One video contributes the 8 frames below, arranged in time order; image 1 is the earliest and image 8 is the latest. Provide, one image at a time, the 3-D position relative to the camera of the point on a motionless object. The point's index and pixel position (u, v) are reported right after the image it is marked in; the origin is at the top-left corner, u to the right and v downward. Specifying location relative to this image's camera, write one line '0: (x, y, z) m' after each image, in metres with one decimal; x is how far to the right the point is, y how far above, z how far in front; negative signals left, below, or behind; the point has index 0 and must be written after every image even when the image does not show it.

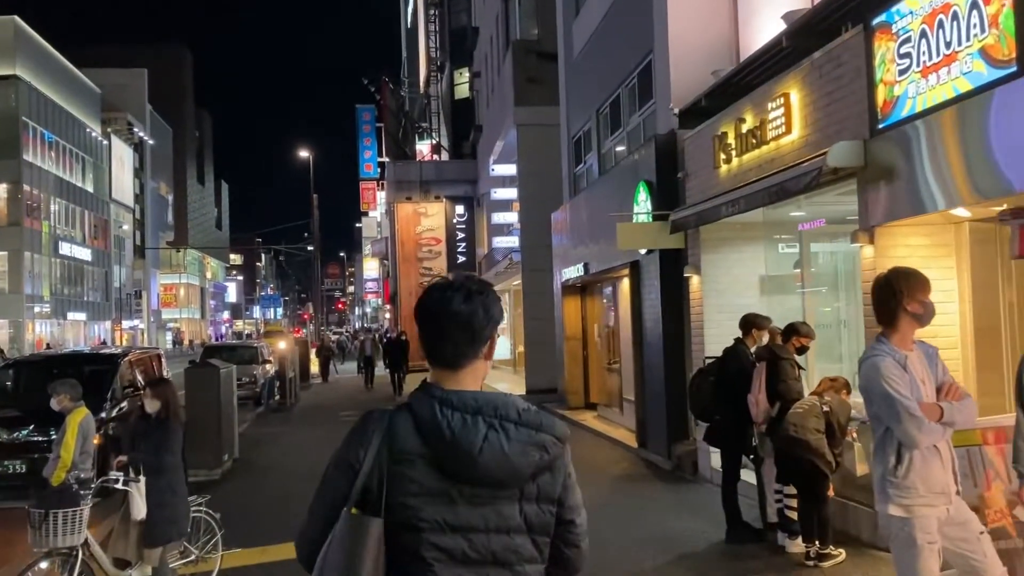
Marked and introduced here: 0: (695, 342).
0: (+2.1, -0.6, +10.7) m
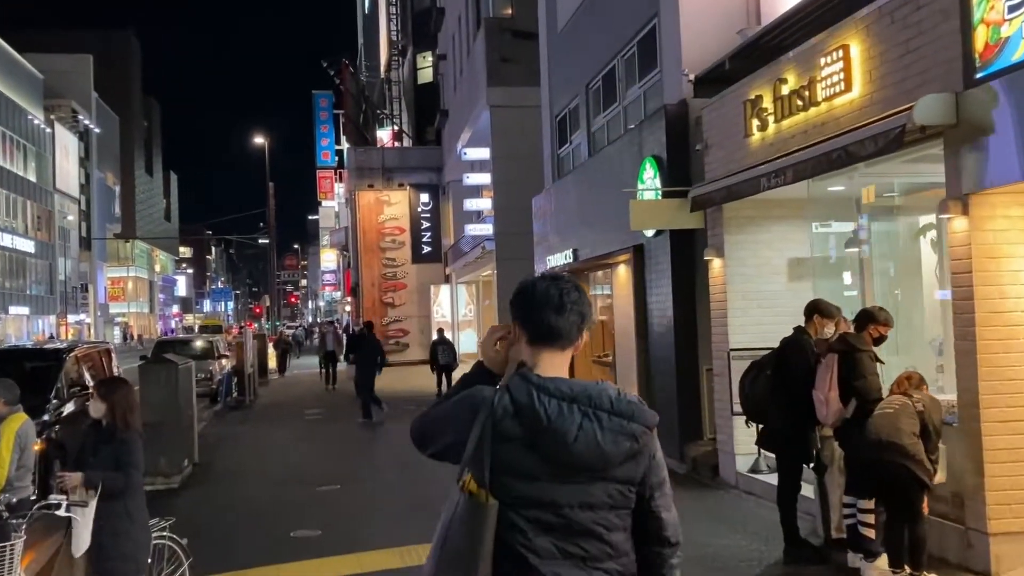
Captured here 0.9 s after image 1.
0: (+2.1, -0.5, +9.6) m
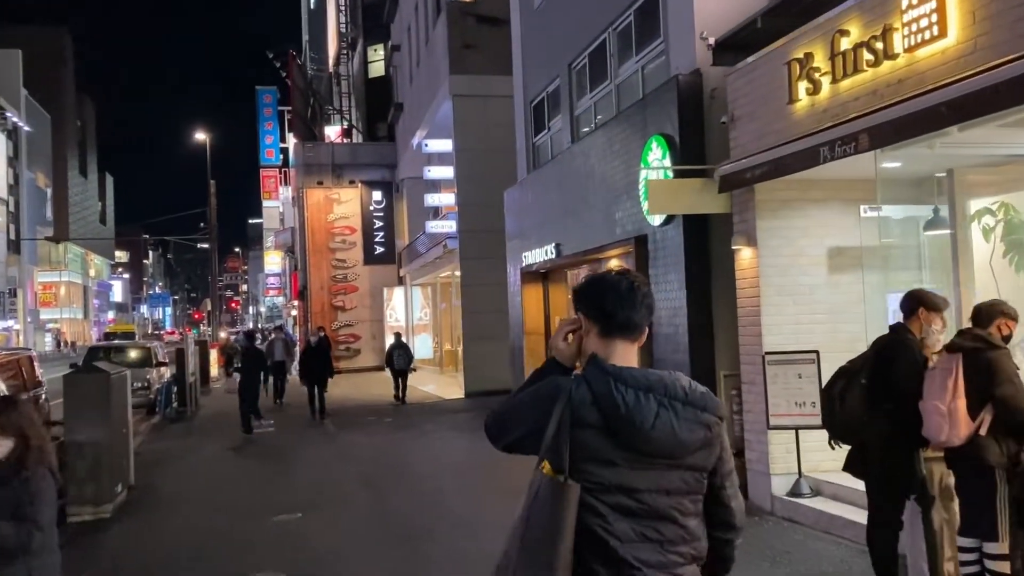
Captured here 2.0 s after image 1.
0: (+2.1, -0.4, +8.3) m
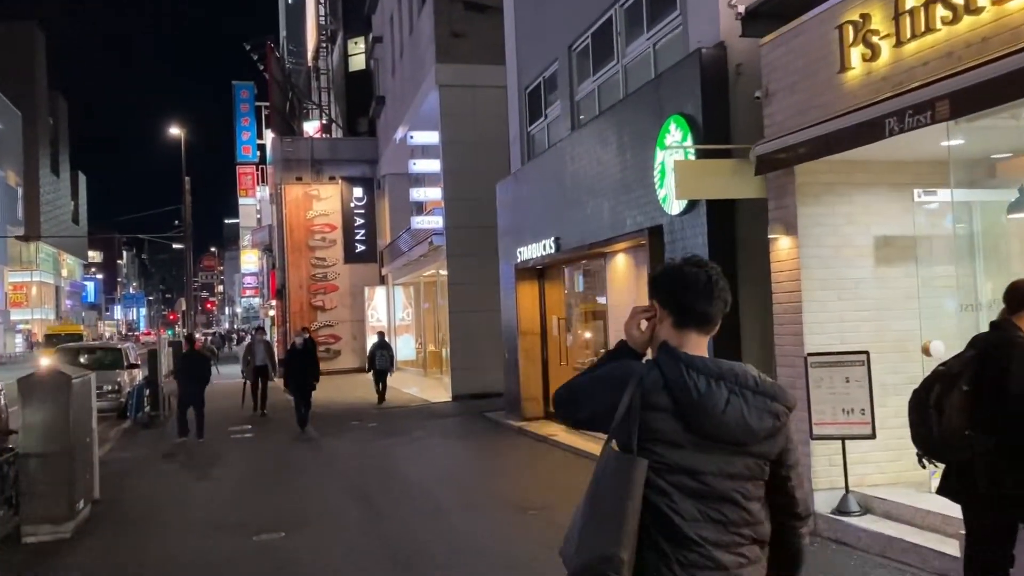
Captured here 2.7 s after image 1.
0: (+2.2, -0.4, +7.5) m
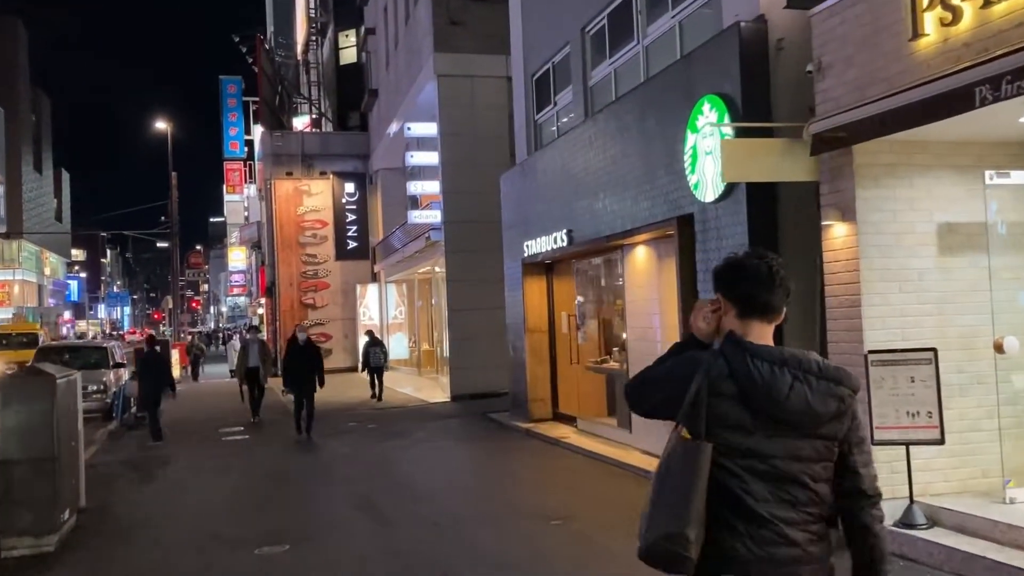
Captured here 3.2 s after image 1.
0: (+2.4, -0.3, +6.8) m
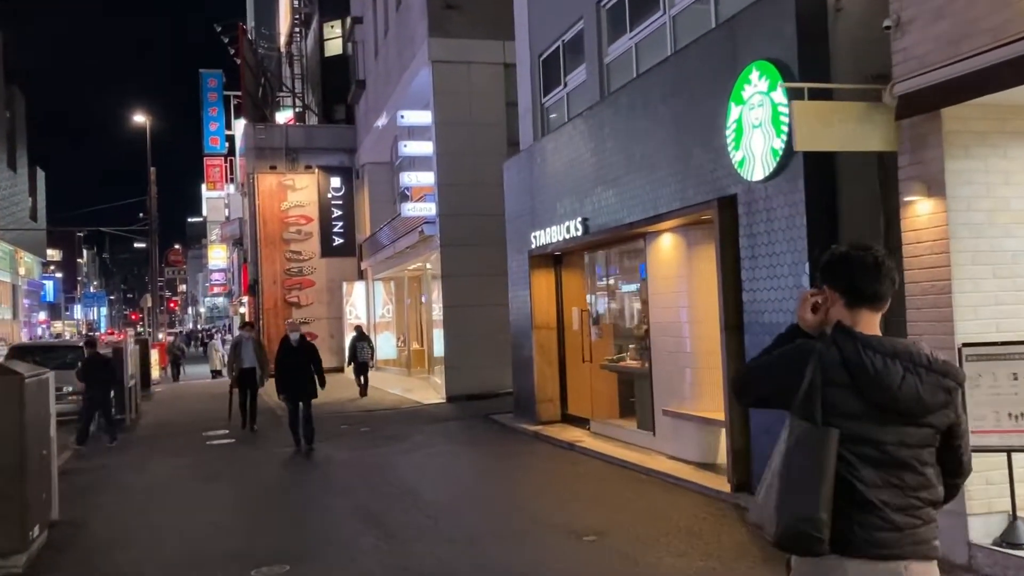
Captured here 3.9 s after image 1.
0: (+2.6, -0.2, +6.0) m
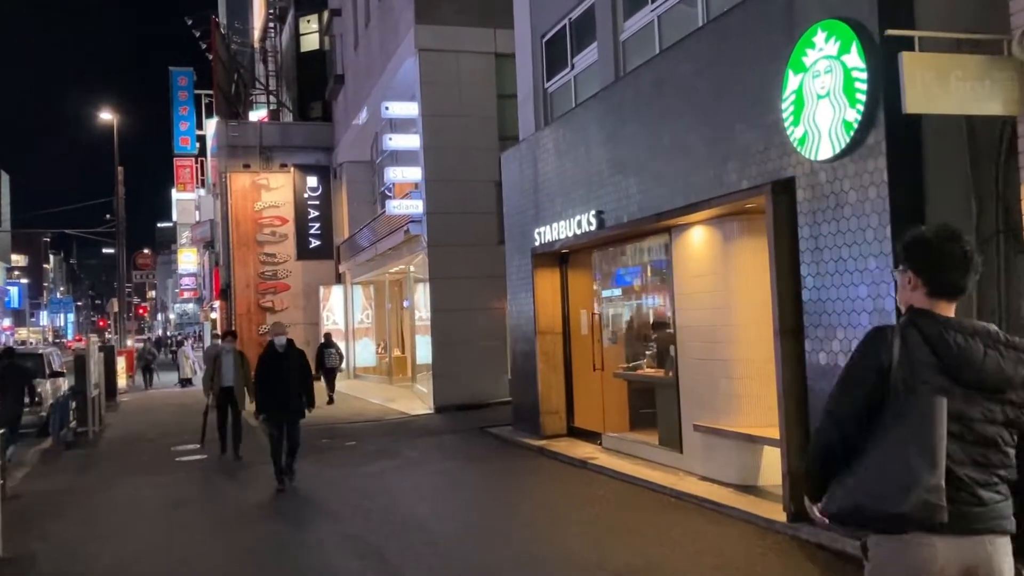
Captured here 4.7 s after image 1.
0: (+2.9, -0.2, +4.9) m
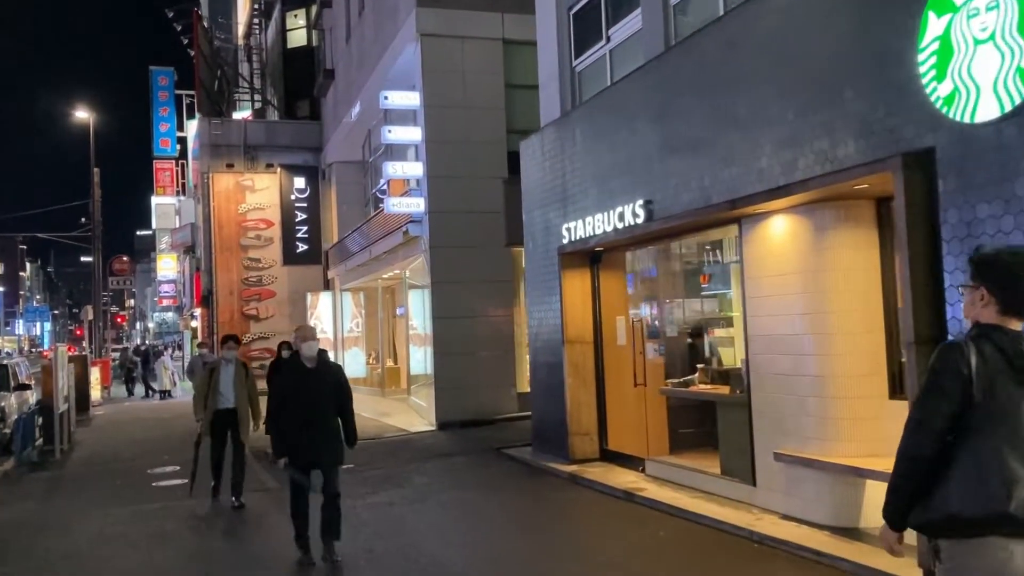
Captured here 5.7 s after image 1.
0: (+3.3, -0.1, +3.5) m
